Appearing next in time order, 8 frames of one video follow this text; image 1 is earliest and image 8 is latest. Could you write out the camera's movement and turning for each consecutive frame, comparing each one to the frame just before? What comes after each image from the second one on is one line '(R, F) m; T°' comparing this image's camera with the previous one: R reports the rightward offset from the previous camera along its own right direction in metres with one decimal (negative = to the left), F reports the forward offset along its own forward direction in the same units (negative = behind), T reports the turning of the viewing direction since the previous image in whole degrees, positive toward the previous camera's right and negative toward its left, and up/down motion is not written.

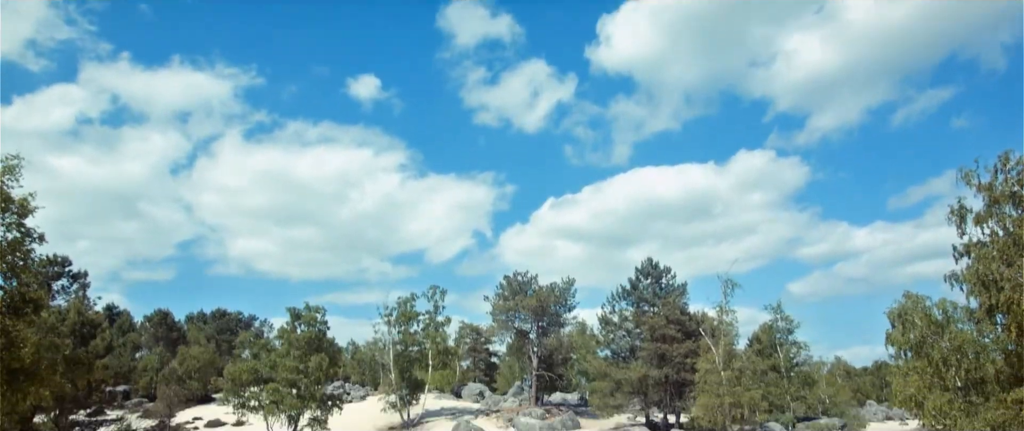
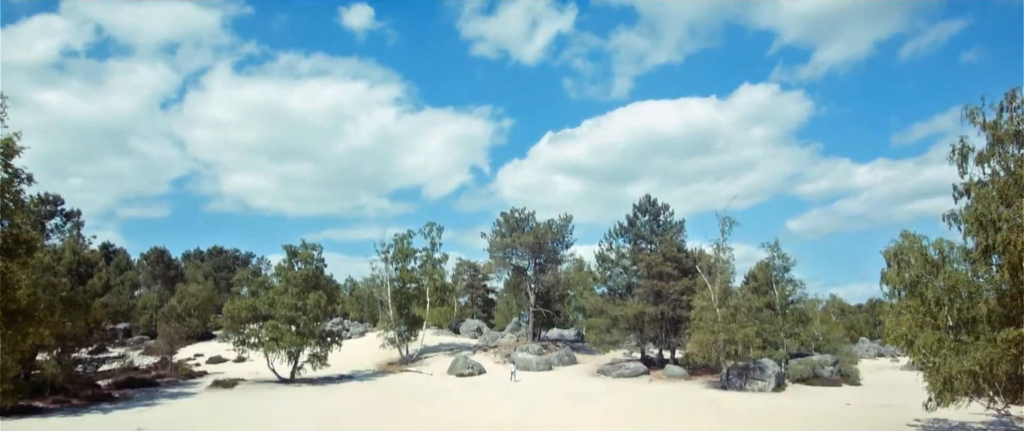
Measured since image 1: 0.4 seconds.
(0.0, +0.8) m; 0°
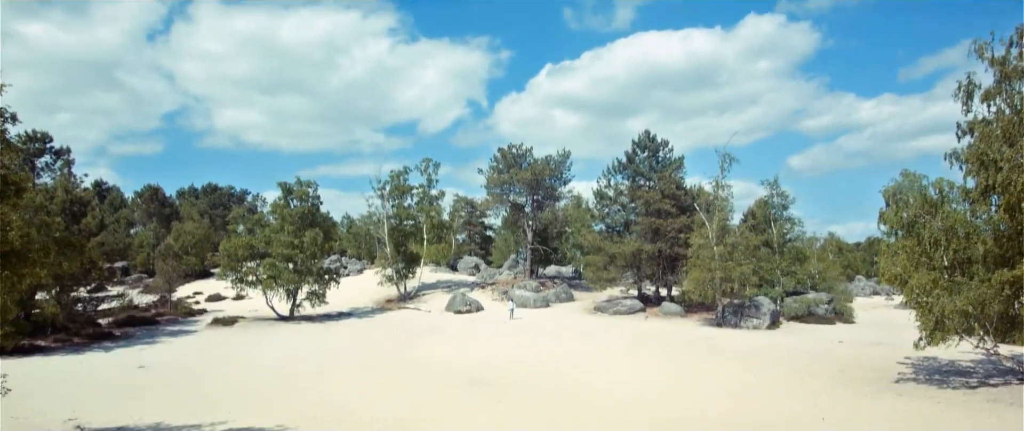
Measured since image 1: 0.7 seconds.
(0.0, +0.6) m; 0°
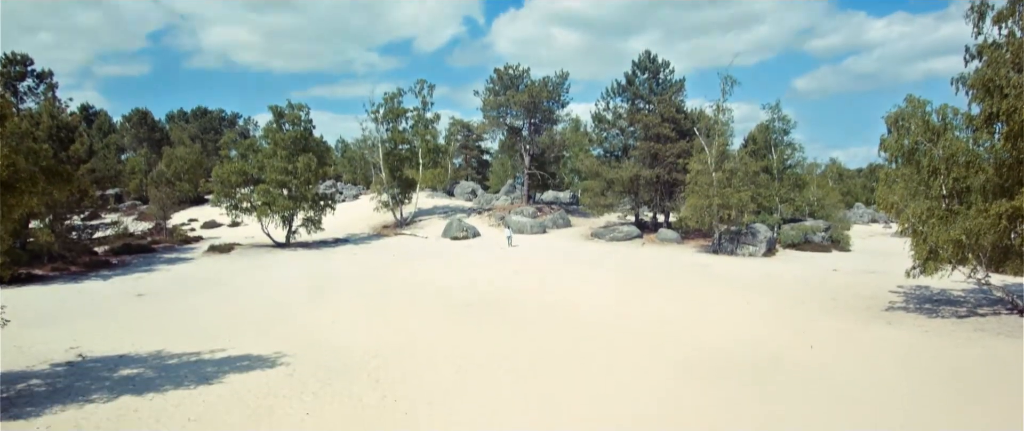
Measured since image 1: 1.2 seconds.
(+0.1, +0.4) m; 0°
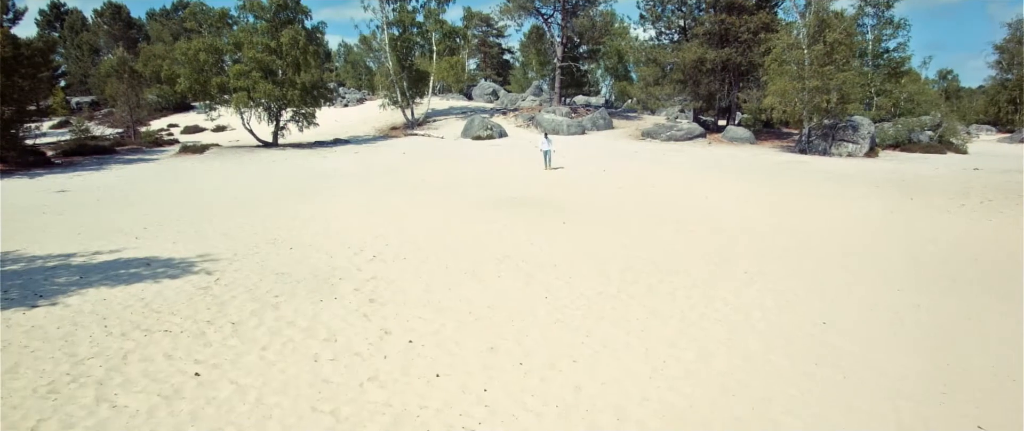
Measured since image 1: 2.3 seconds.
(-1.1, +4.8) m; -1°
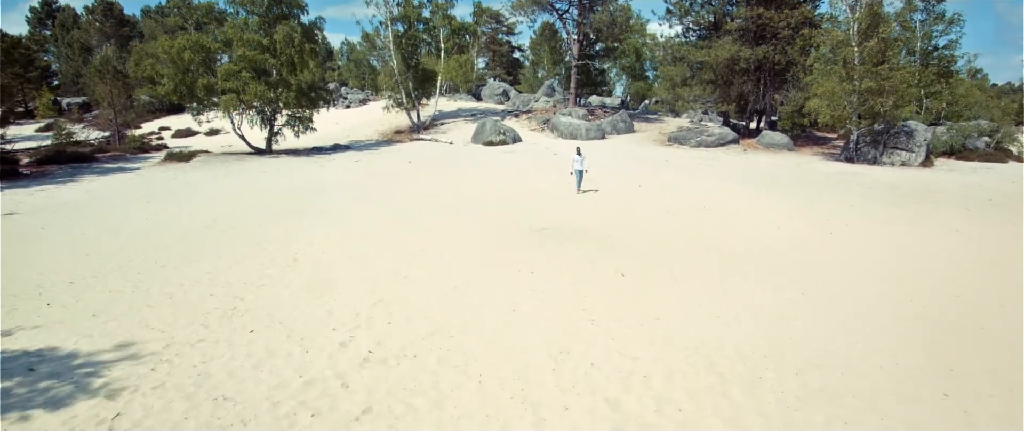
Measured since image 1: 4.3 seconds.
(-0.5, +2.0) m; 0°
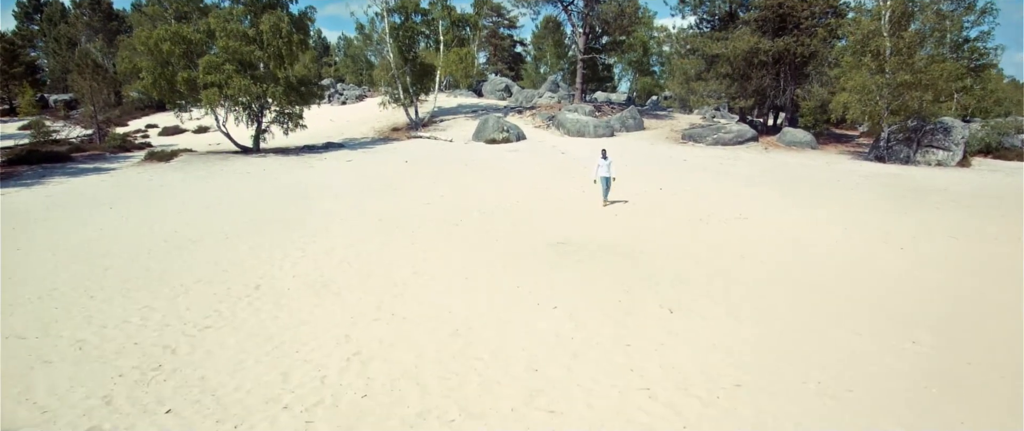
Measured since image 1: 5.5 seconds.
(-0.2, +1.3) m; 0°
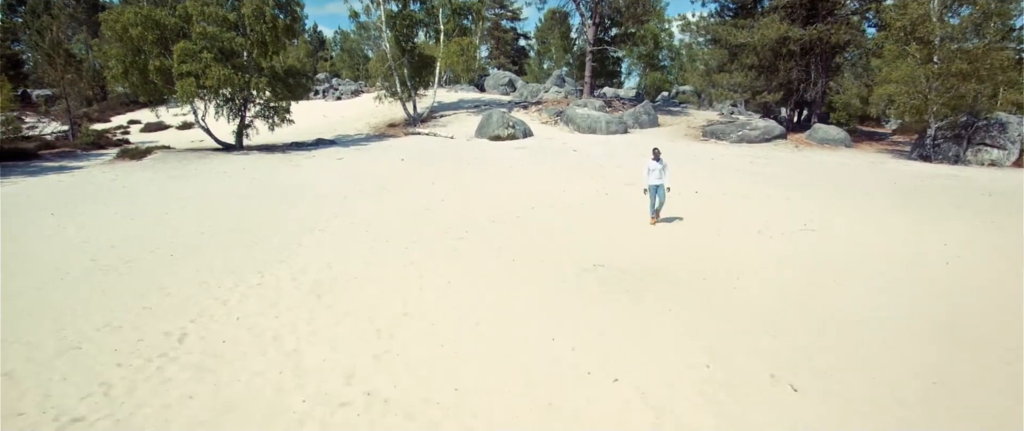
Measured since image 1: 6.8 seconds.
(-0.2, +1.7) m; 0°
